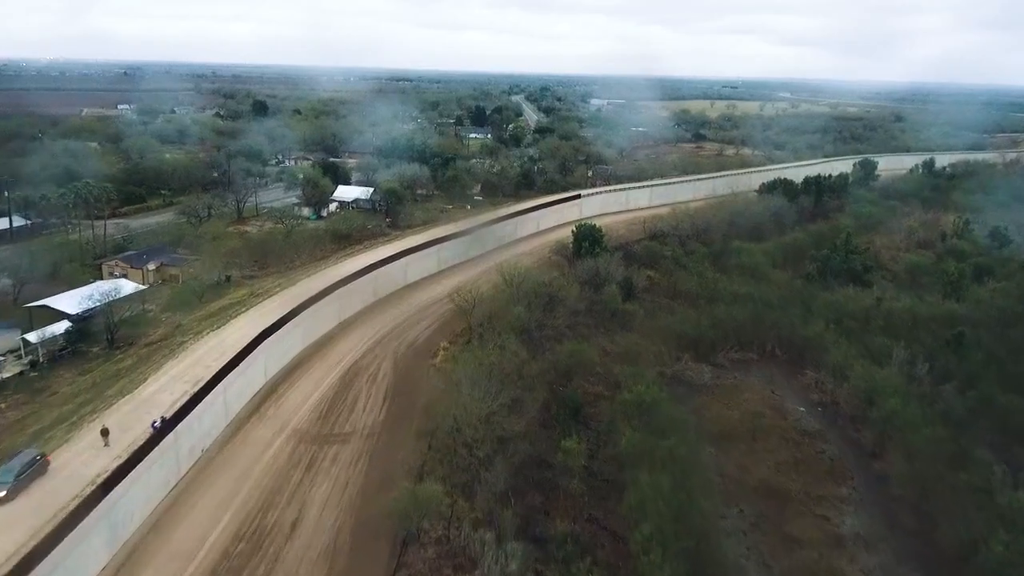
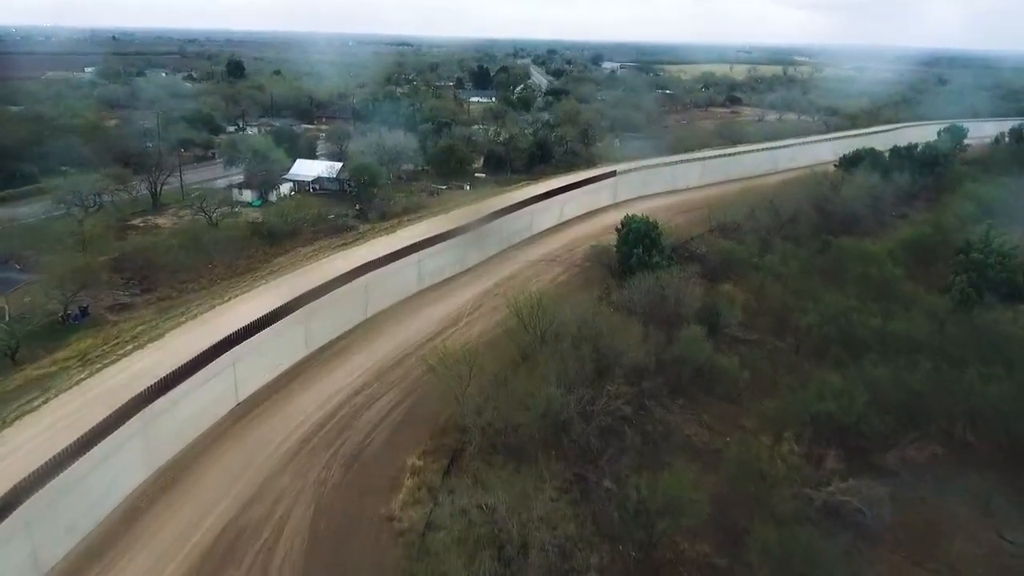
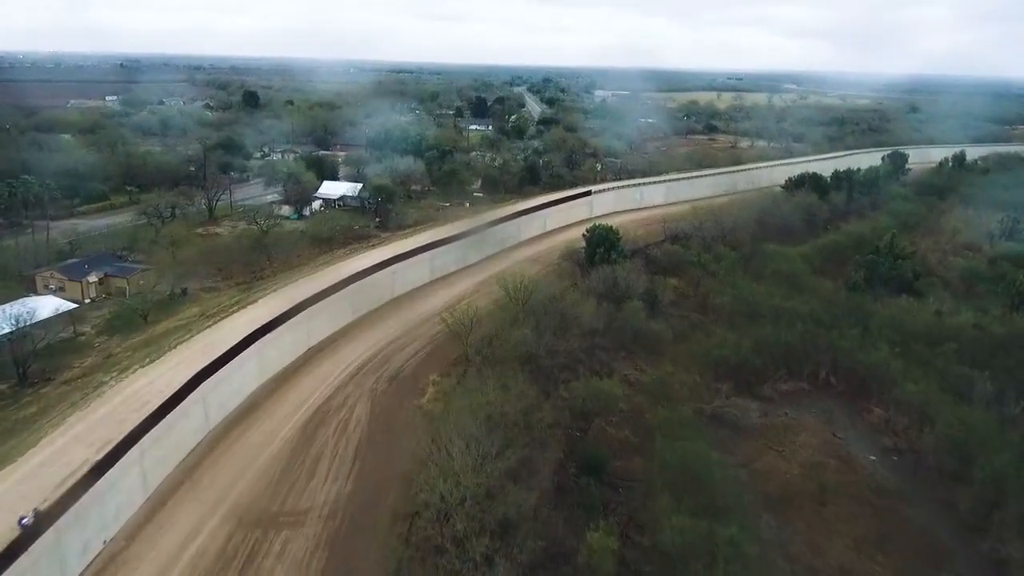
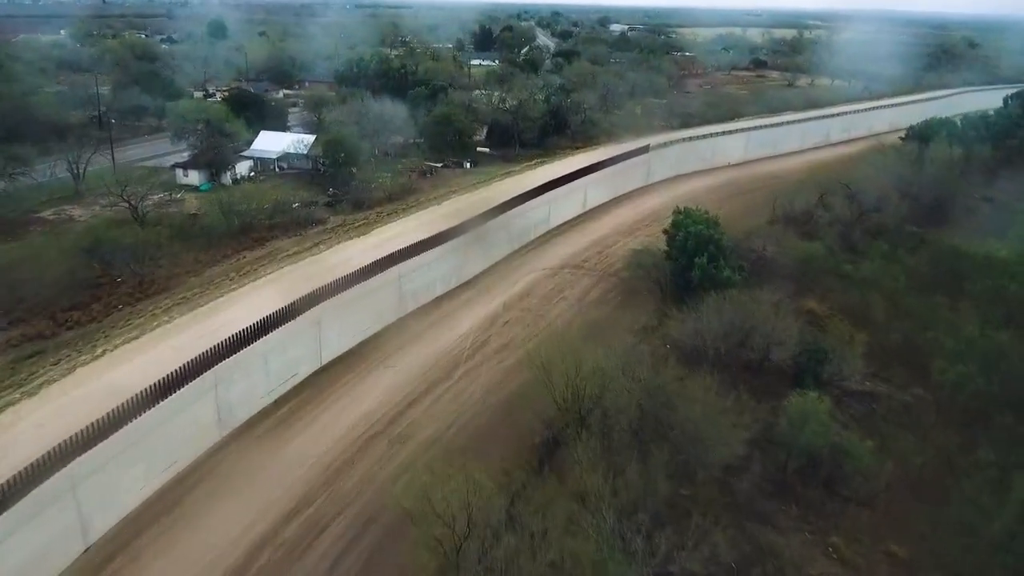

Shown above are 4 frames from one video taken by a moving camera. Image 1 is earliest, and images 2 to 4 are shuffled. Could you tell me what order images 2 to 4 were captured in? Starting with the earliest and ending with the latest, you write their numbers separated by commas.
3, 2, 4
